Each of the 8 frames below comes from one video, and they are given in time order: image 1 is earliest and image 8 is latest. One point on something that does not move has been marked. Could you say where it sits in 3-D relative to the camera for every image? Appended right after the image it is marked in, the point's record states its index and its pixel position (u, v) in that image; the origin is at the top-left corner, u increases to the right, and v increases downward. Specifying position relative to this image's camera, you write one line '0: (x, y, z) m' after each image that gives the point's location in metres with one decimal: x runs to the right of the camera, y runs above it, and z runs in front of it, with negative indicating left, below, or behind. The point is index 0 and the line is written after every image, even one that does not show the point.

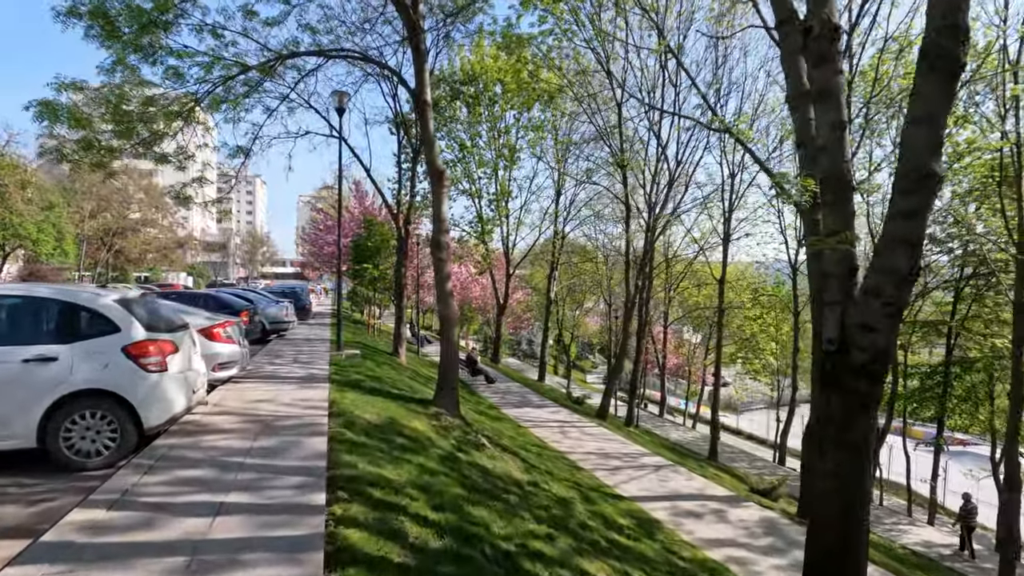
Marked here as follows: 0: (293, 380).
0: (-3.7, -1.5, +9.3) m
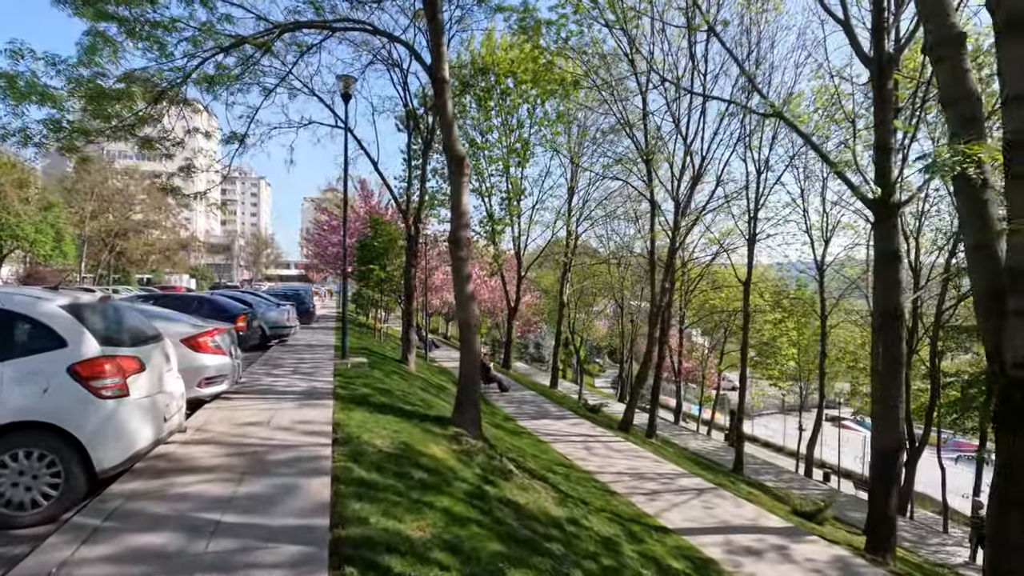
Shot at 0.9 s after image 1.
0: (-3.2, -1.6, +8.1) m
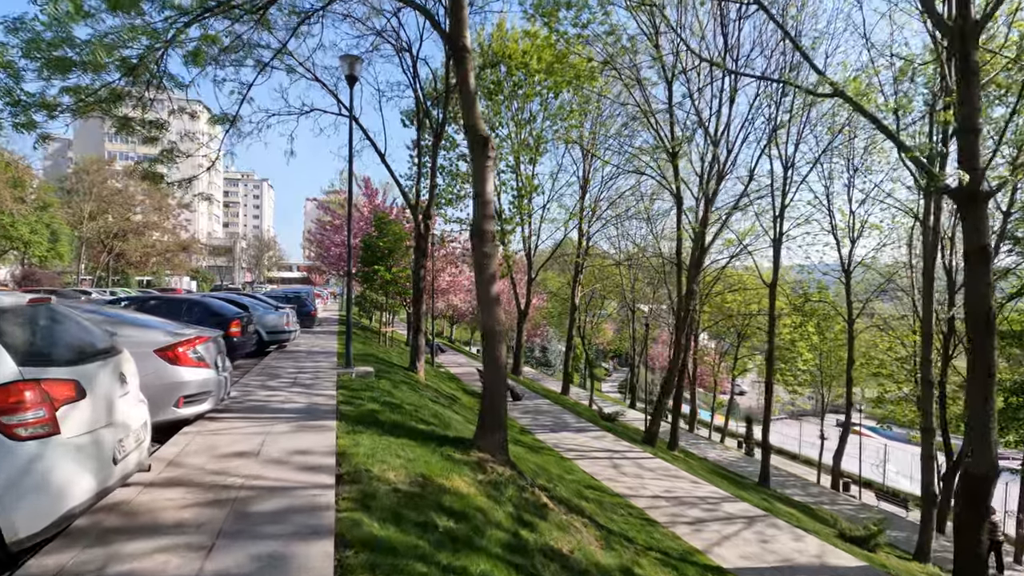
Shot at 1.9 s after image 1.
0: (-2.8, -1.6, +7.0) m
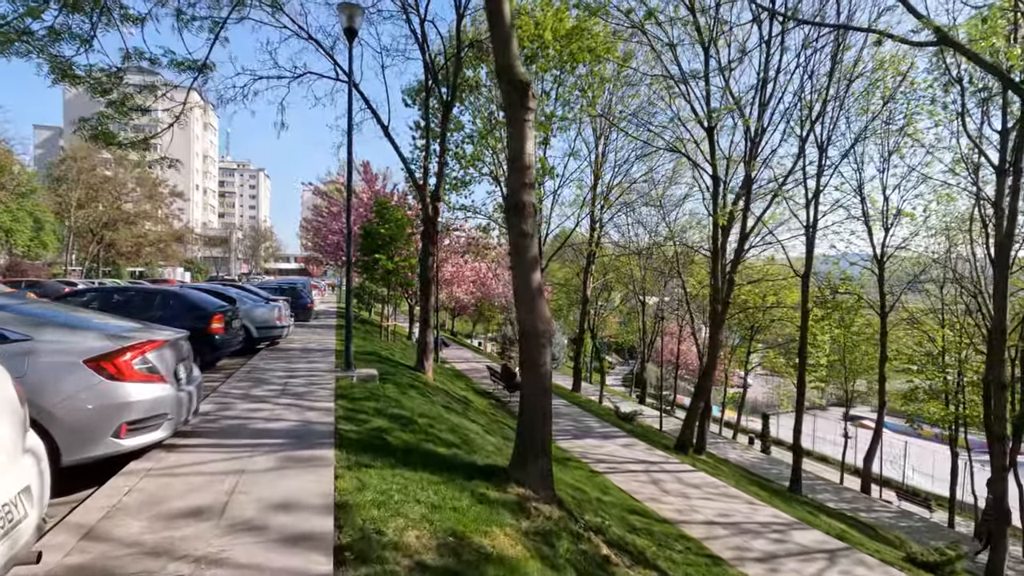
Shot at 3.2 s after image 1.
0: (-2.3, -1.5, +5.4) m
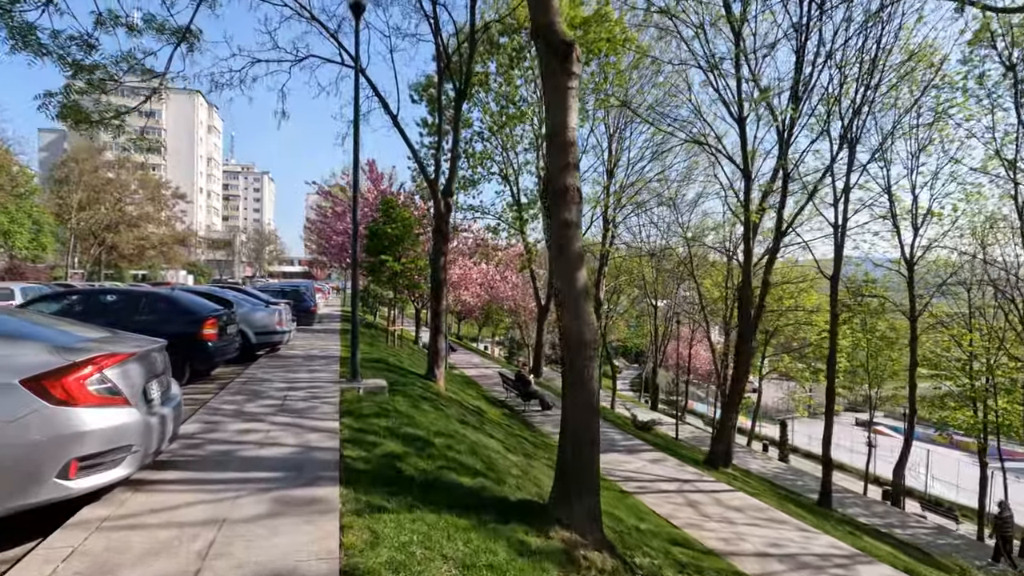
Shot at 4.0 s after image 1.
0: (-2.0, -1.5, +4.5) m
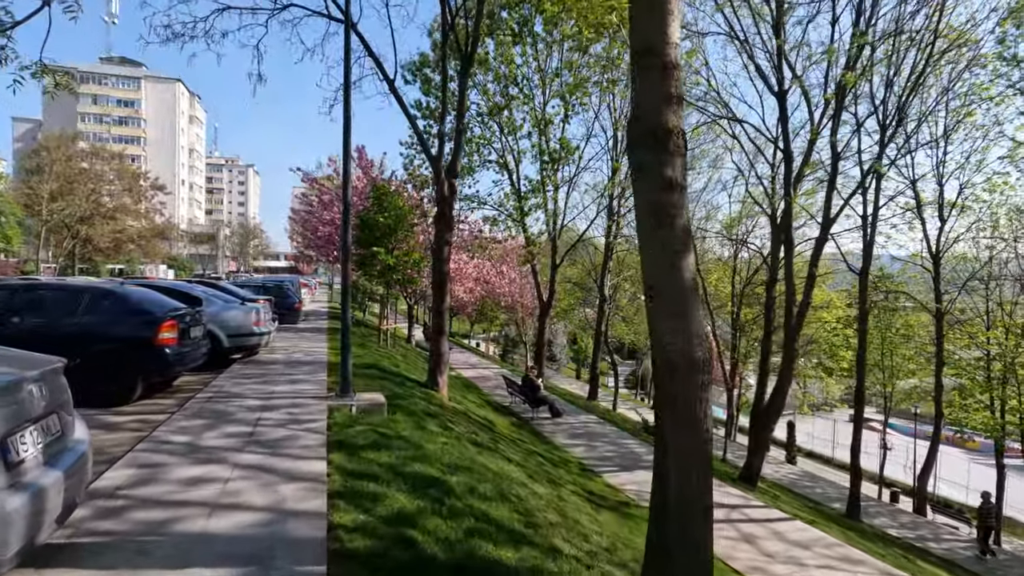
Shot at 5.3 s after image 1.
0: (-1.6, -1.4, +2.9) m
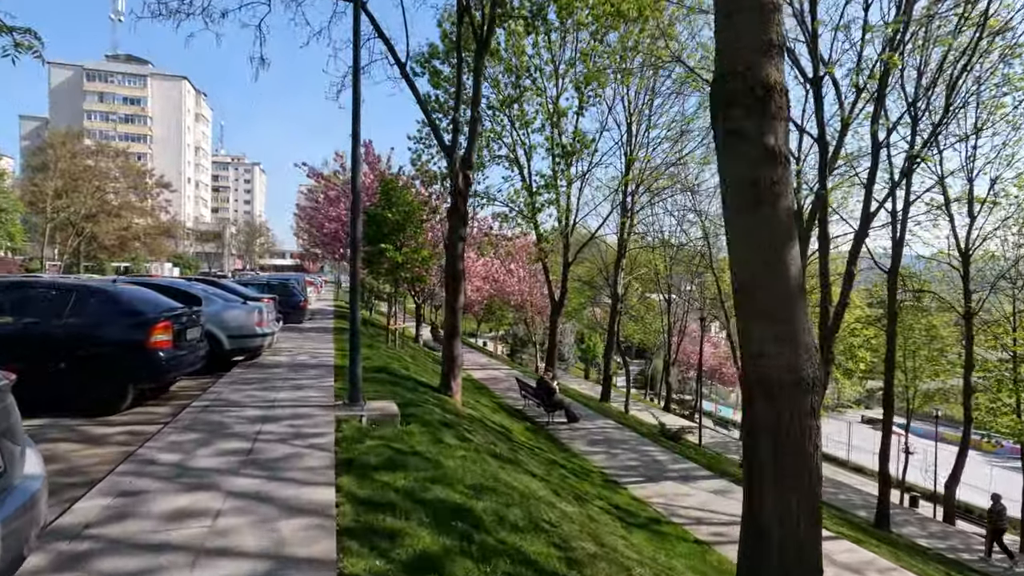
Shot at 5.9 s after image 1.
0: (-1.3, -1.4, +2.3) m
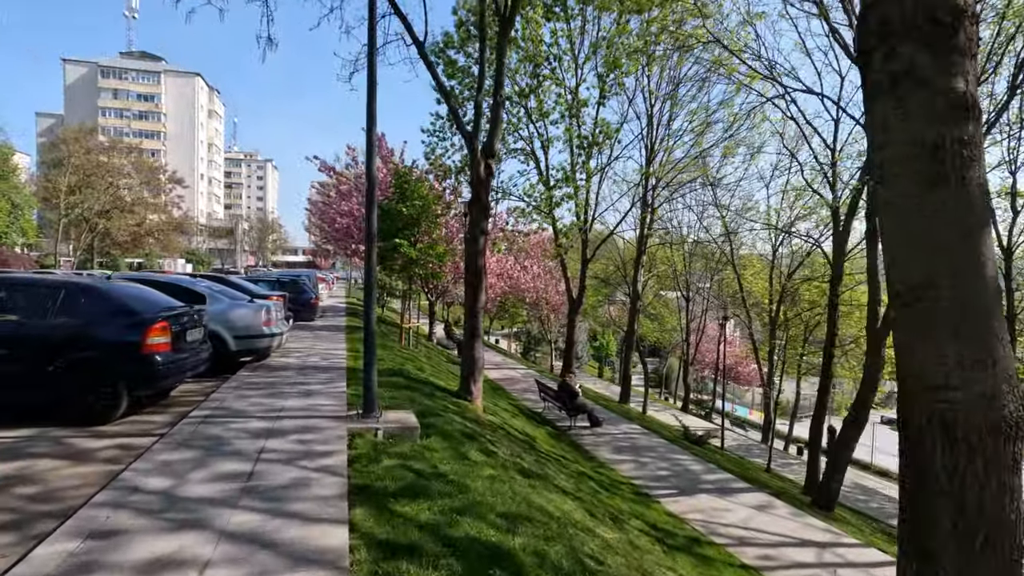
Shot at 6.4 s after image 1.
0: (-1.0, -1.4, +1.6) m
